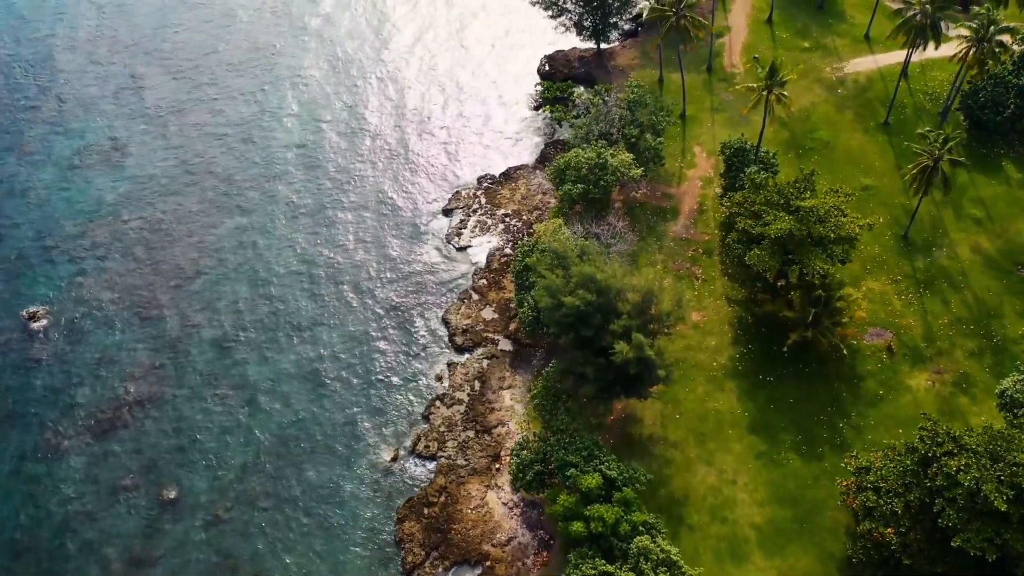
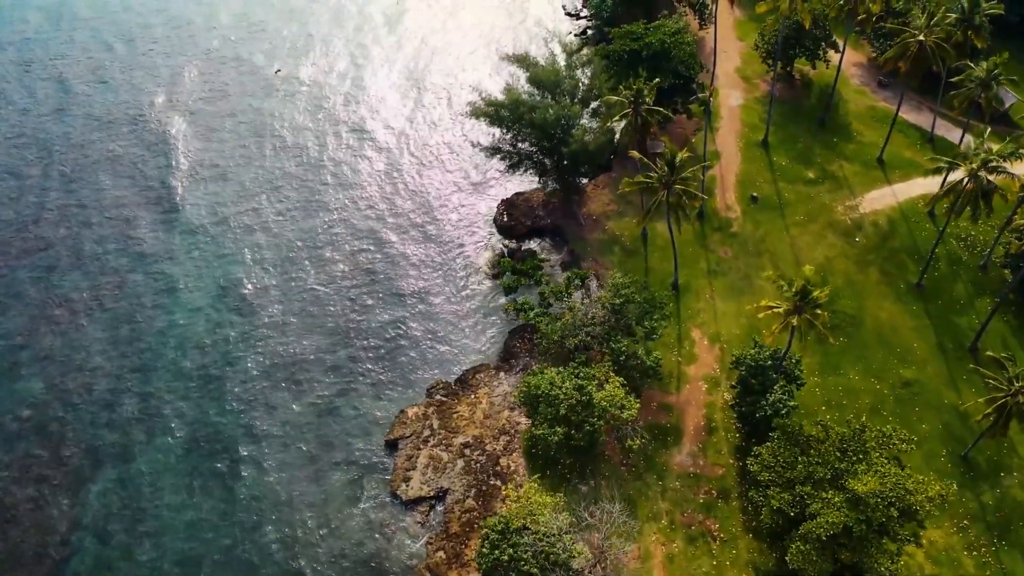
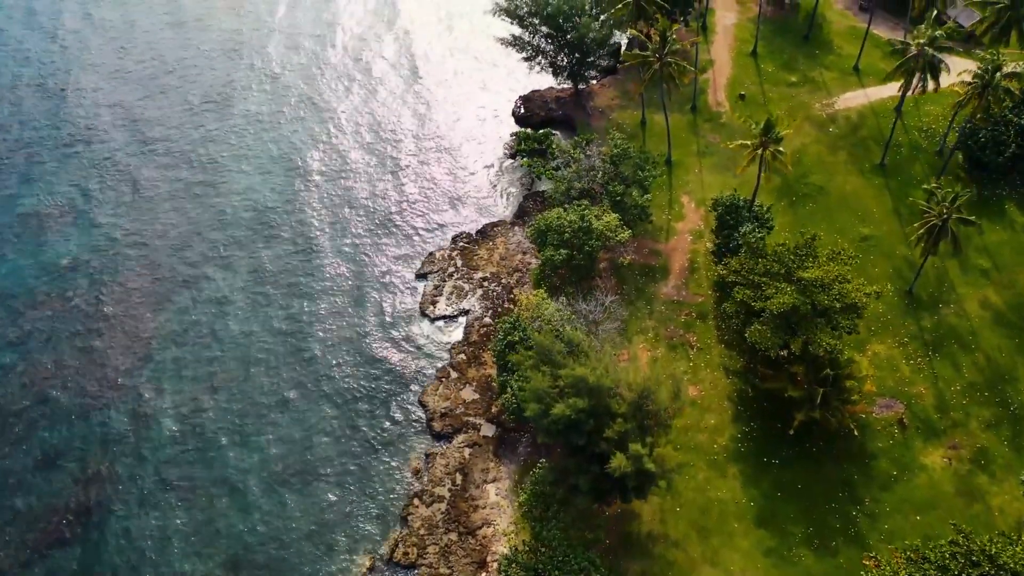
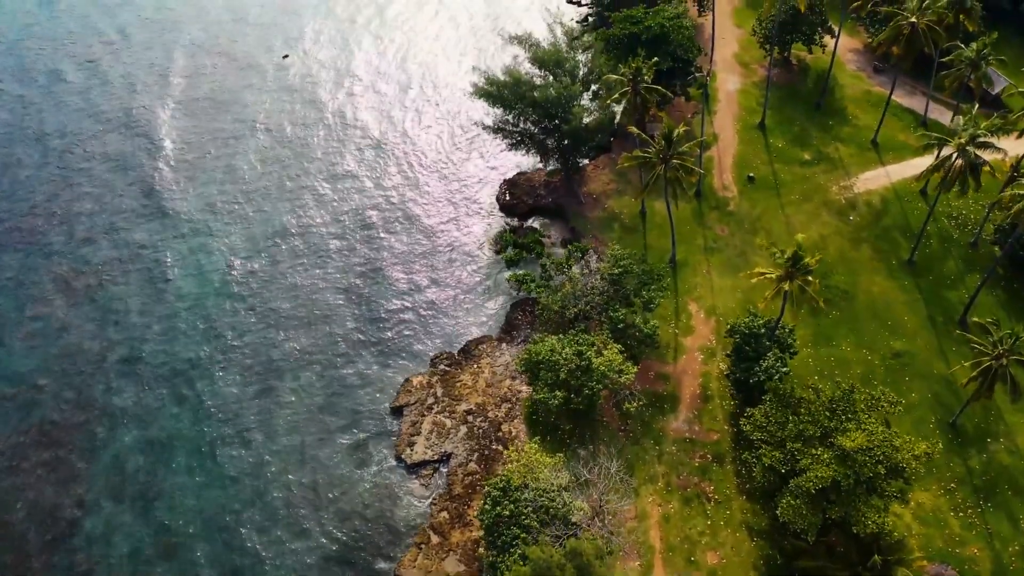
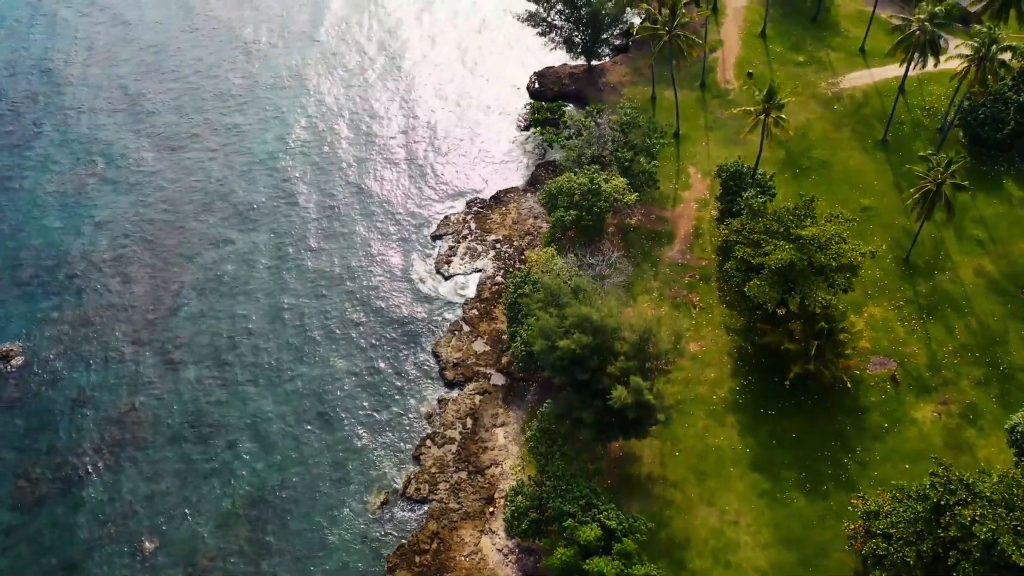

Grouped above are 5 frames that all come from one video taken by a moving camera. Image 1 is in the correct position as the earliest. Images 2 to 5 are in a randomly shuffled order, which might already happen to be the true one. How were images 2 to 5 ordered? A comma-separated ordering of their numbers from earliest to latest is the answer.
5, 3, 4, 2
